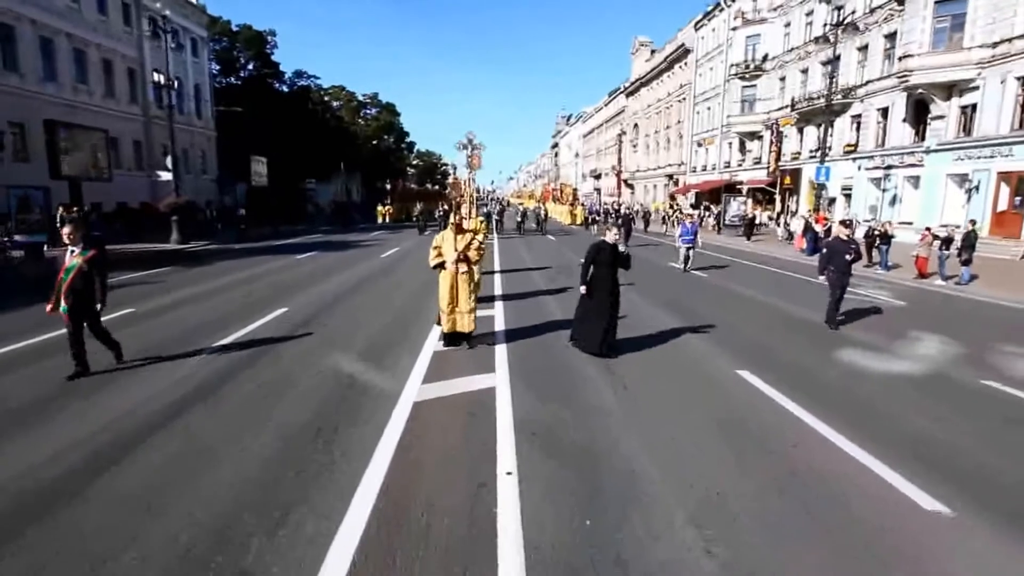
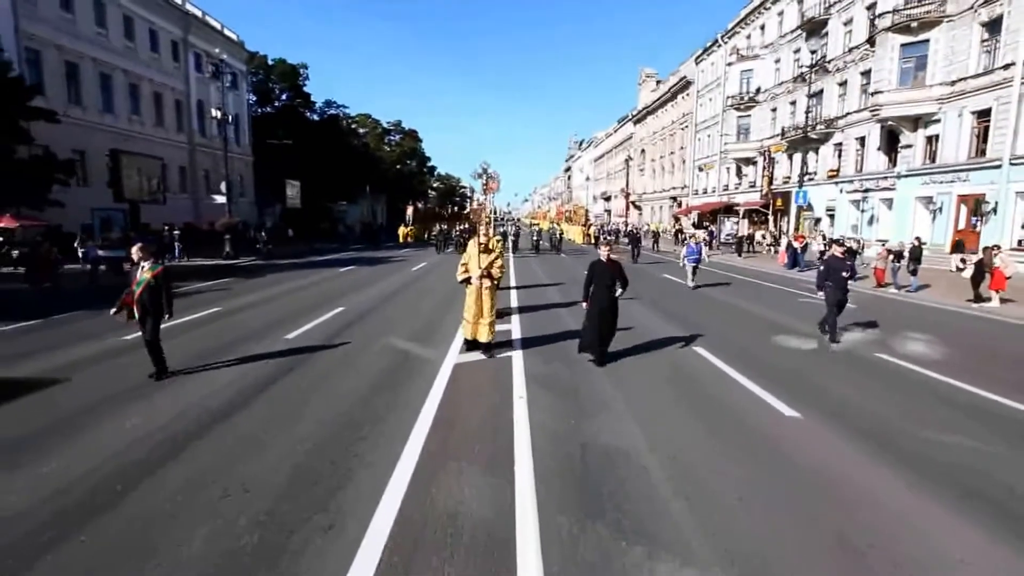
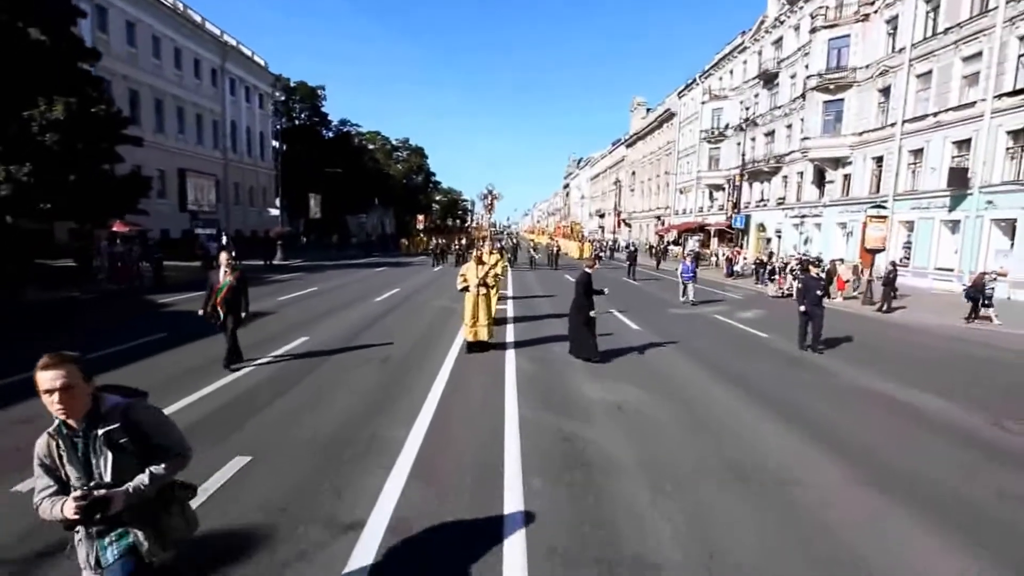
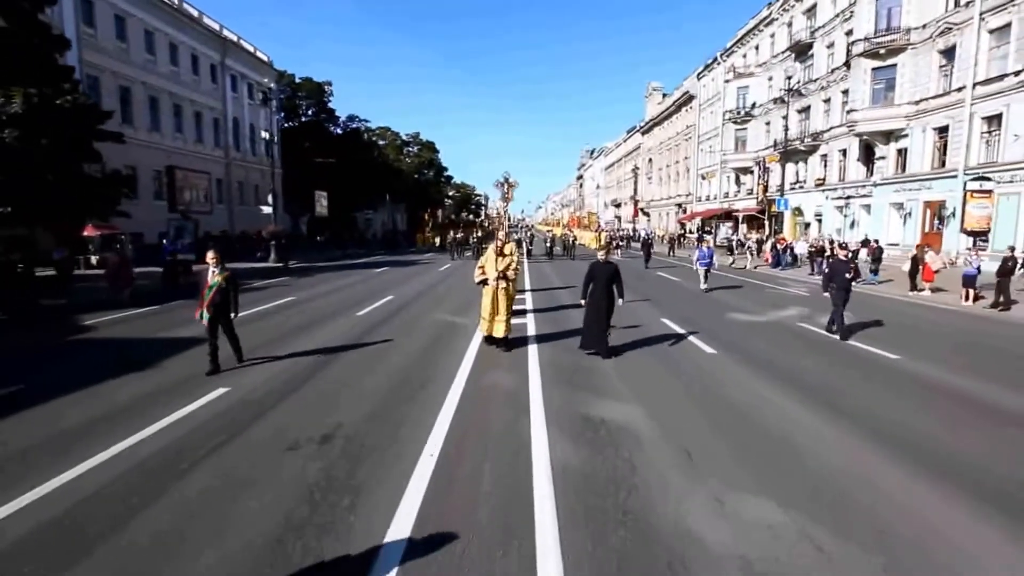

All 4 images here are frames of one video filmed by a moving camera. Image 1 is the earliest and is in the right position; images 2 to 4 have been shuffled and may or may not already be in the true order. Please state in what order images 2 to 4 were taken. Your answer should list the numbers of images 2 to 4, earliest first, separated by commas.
2, 4, 3
